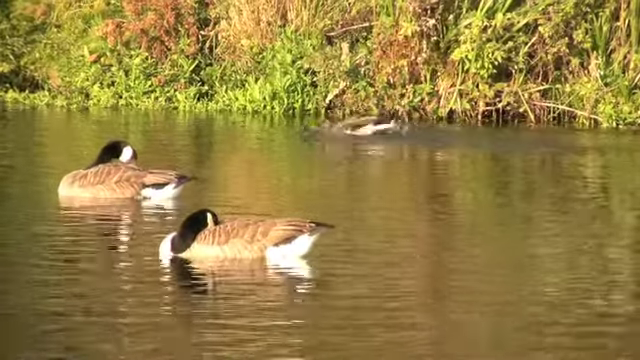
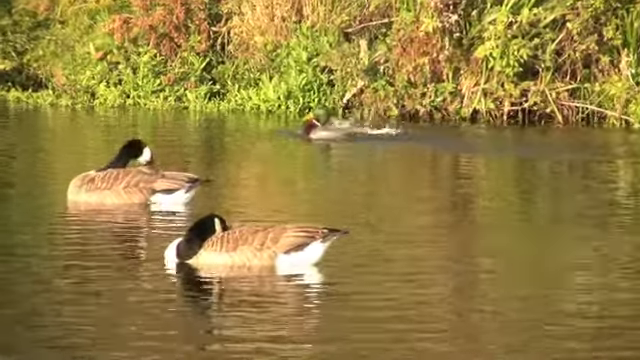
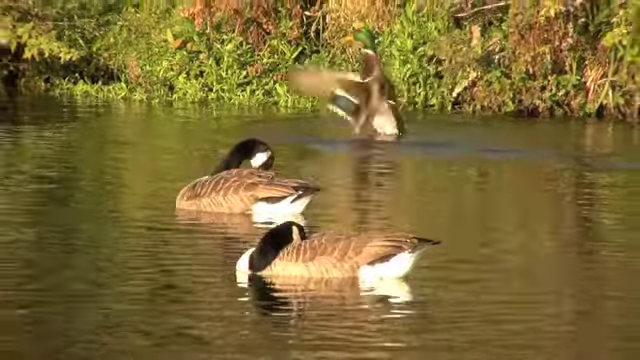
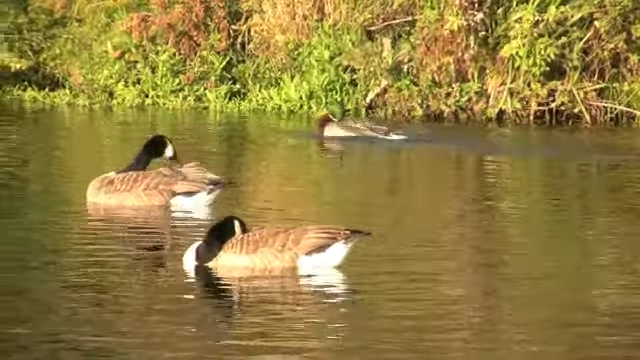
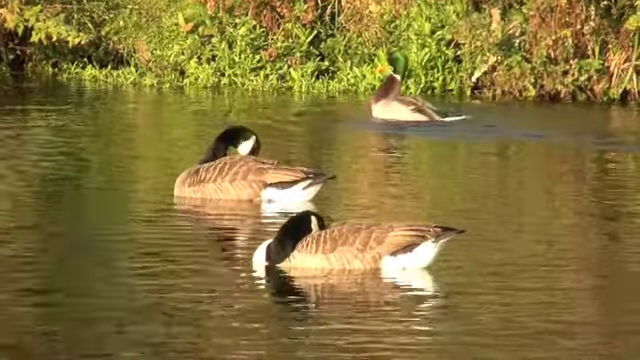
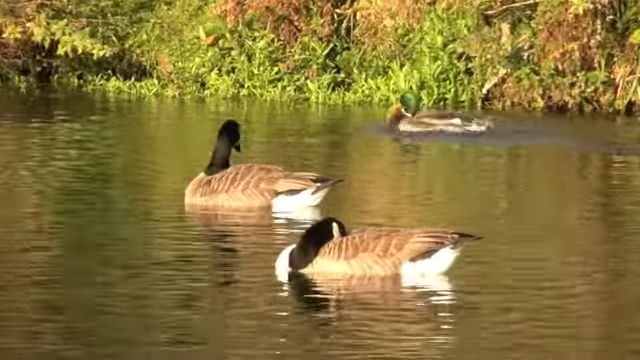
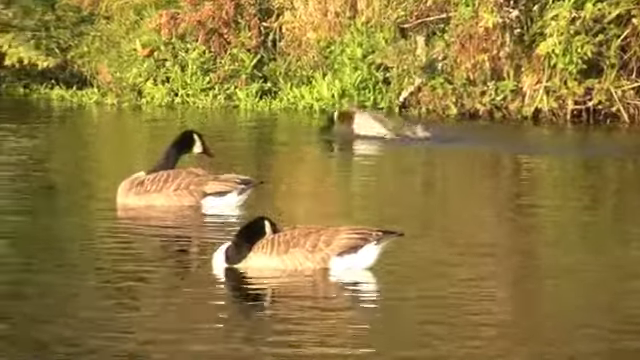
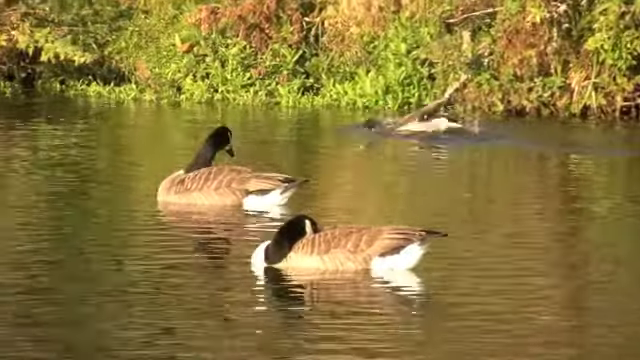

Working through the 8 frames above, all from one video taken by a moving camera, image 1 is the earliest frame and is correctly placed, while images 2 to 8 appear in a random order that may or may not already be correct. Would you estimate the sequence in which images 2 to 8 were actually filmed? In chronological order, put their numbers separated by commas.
2, 4, 7, 8, 6, 5, 3
